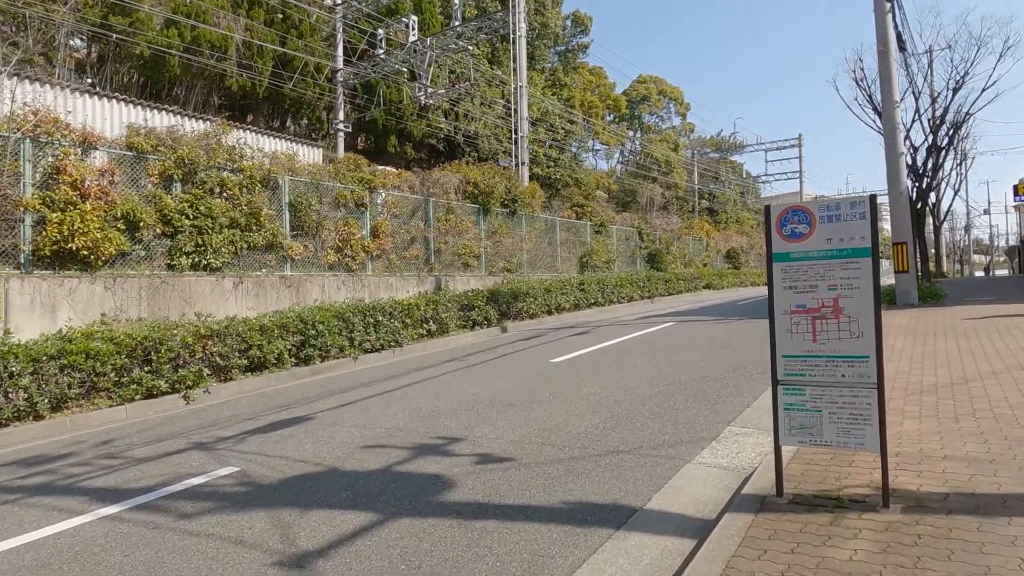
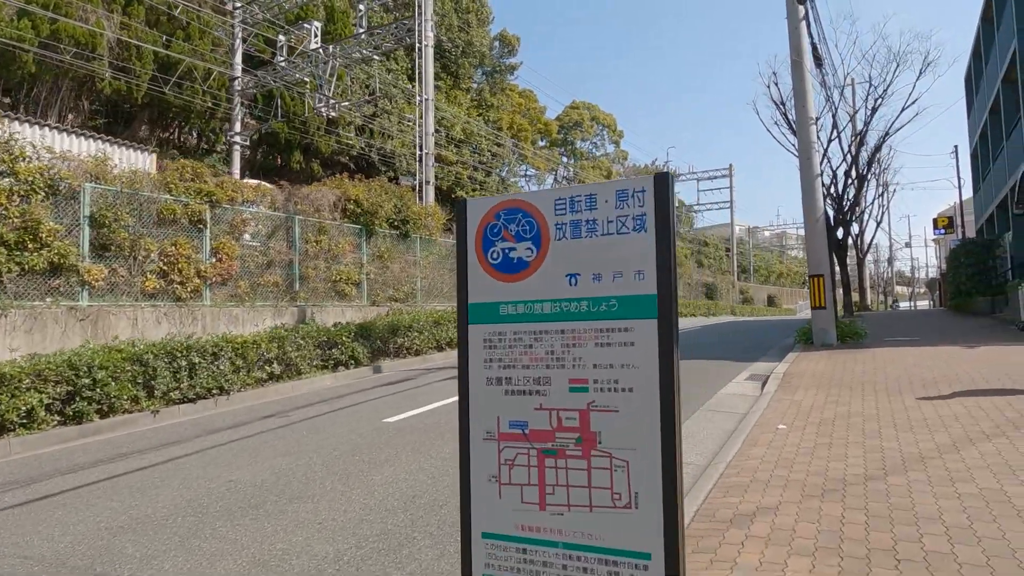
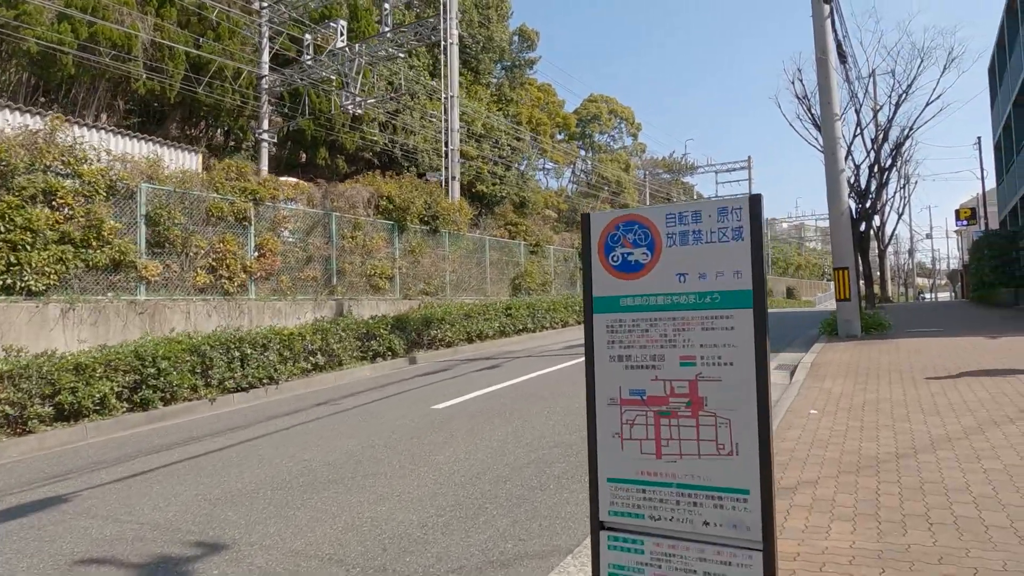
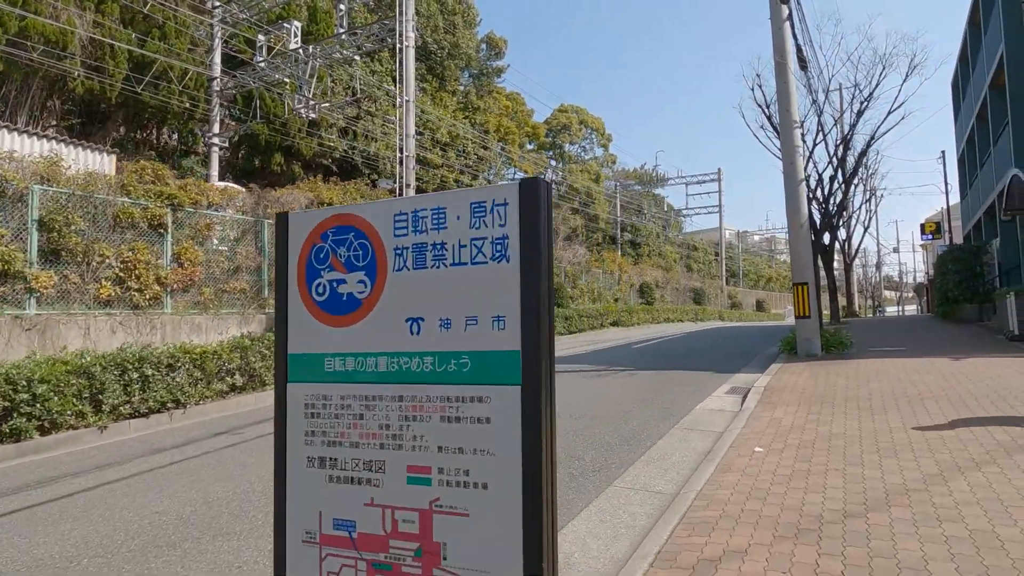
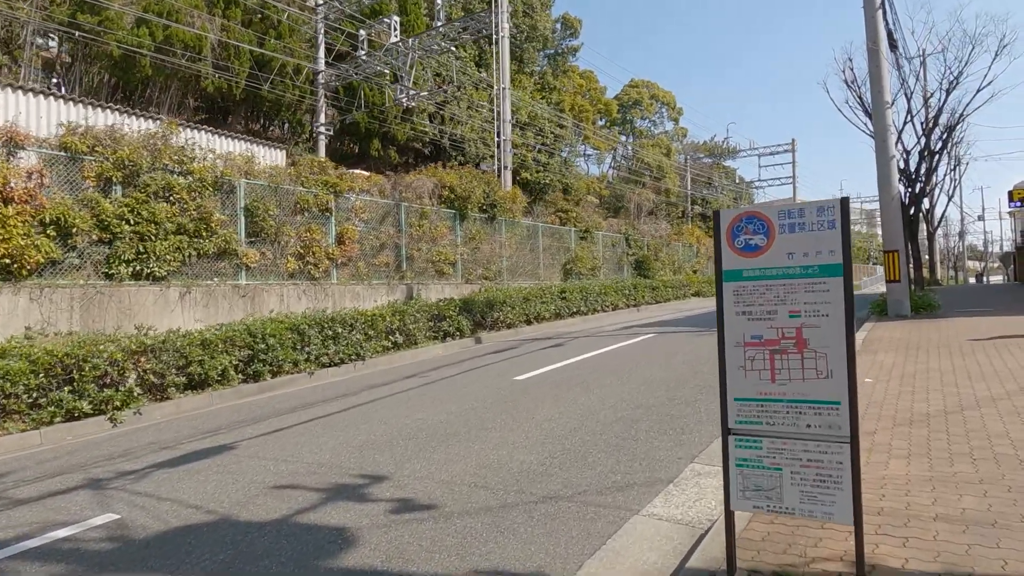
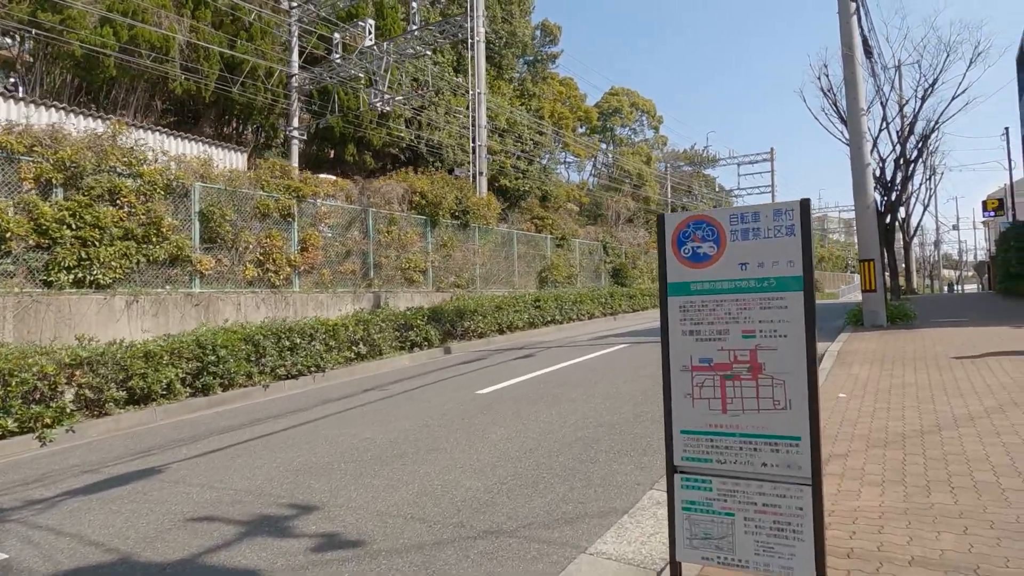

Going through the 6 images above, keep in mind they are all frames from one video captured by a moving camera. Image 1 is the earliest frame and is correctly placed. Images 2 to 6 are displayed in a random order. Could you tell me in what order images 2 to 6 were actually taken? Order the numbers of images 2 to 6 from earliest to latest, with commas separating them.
5, 6, 3, 2, 4
